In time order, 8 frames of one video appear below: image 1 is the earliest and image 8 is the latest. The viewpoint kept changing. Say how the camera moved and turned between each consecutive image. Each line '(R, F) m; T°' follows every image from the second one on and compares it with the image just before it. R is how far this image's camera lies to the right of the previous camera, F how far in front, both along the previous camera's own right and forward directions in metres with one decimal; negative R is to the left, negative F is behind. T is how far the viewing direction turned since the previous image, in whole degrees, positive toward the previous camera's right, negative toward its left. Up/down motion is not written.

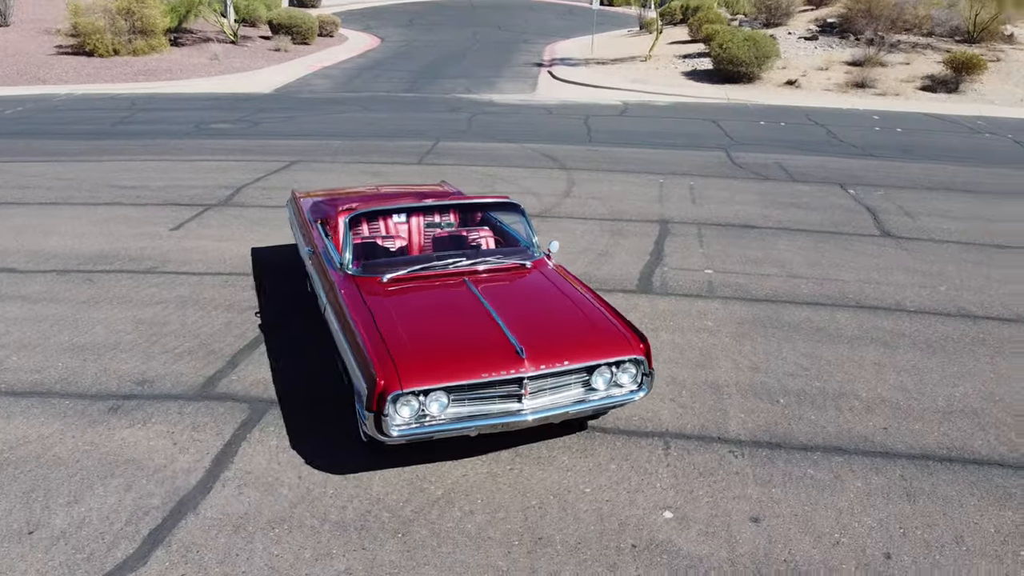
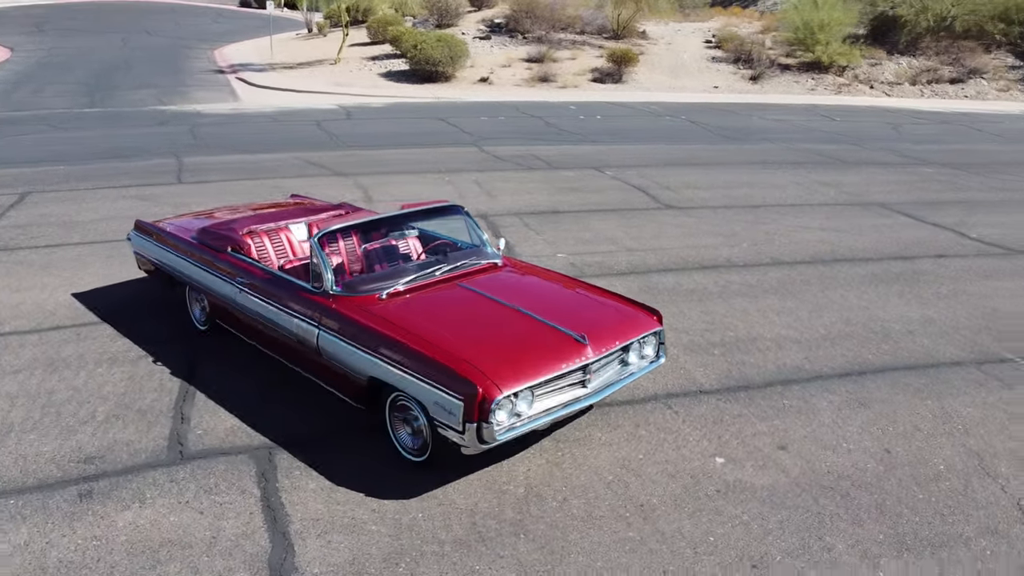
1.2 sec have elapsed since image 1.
(-2.2, +0.3) m; +23°
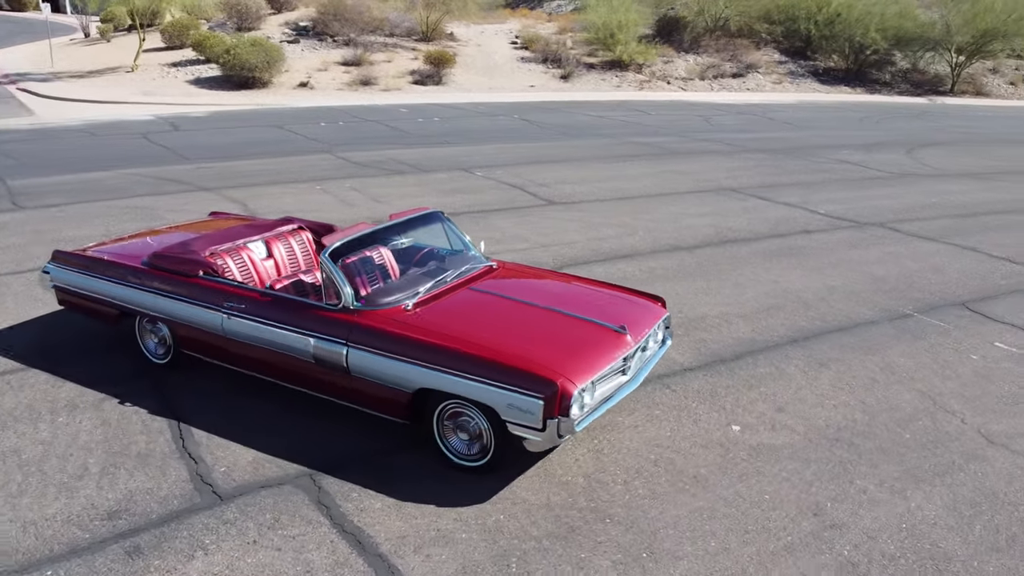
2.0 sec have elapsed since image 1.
(-1.5, 0.0) m; +14°
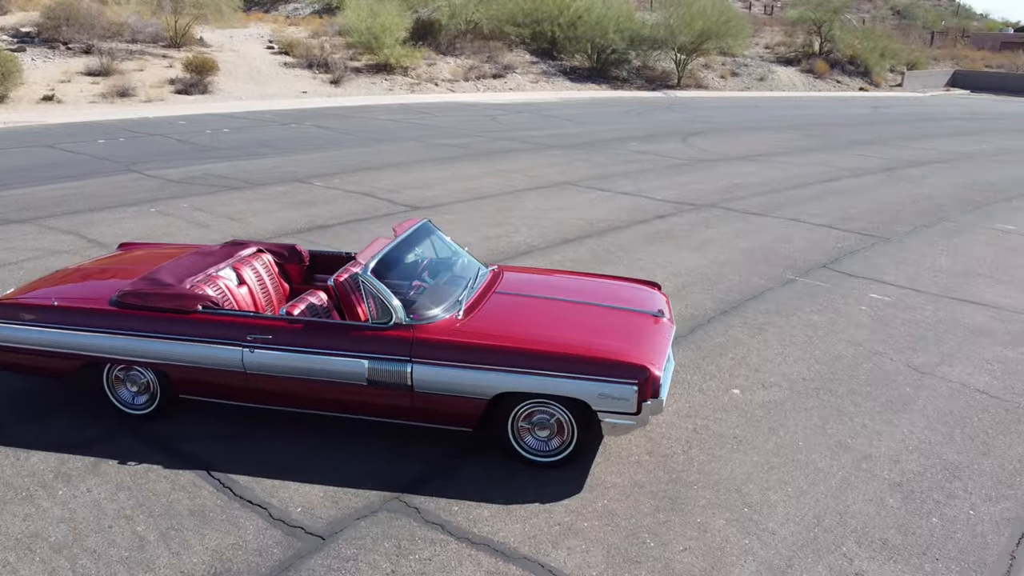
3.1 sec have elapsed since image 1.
(-1.9, +0.1) m; +18°
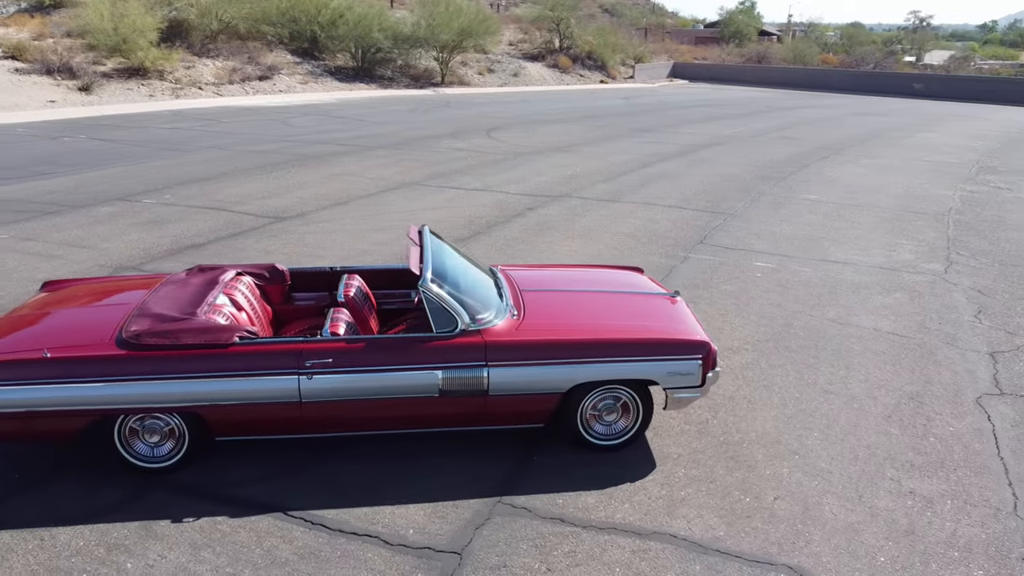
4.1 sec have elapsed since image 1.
(-1.9, +0.2) m; +18°
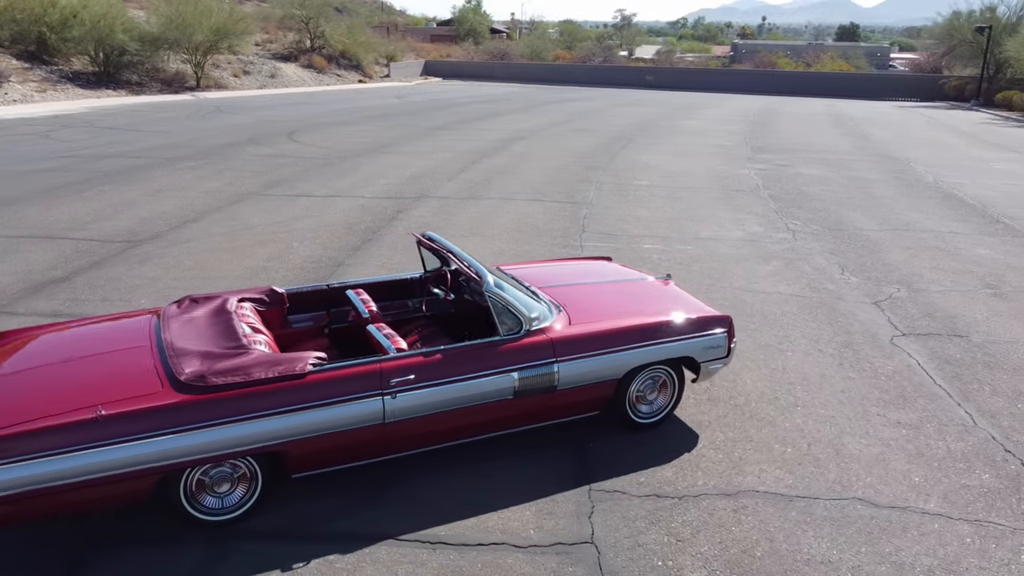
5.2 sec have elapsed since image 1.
(-1.9, +0.2) m; +17°
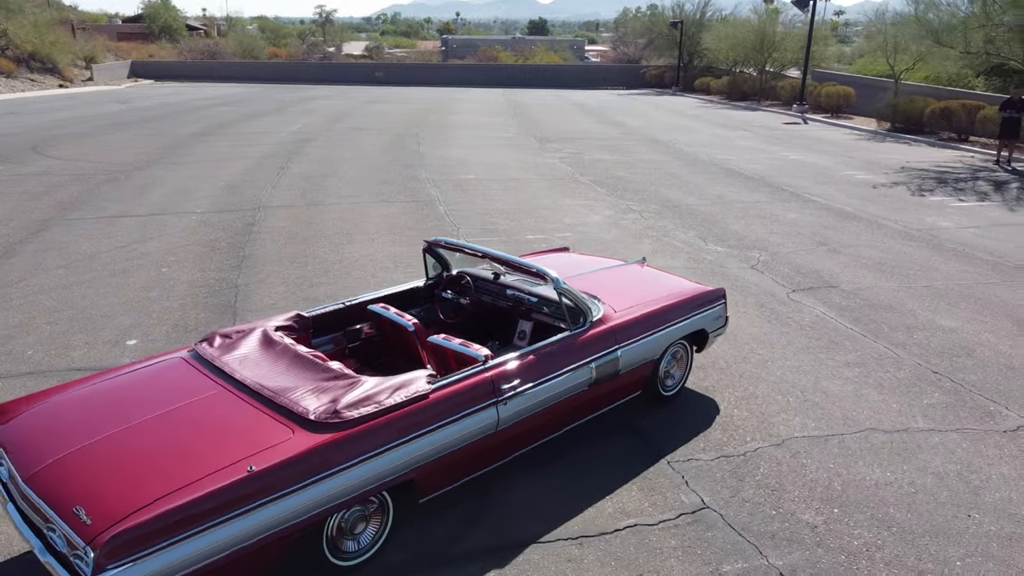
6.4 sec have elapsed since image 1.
(-2.1, +0.3) m; +19°
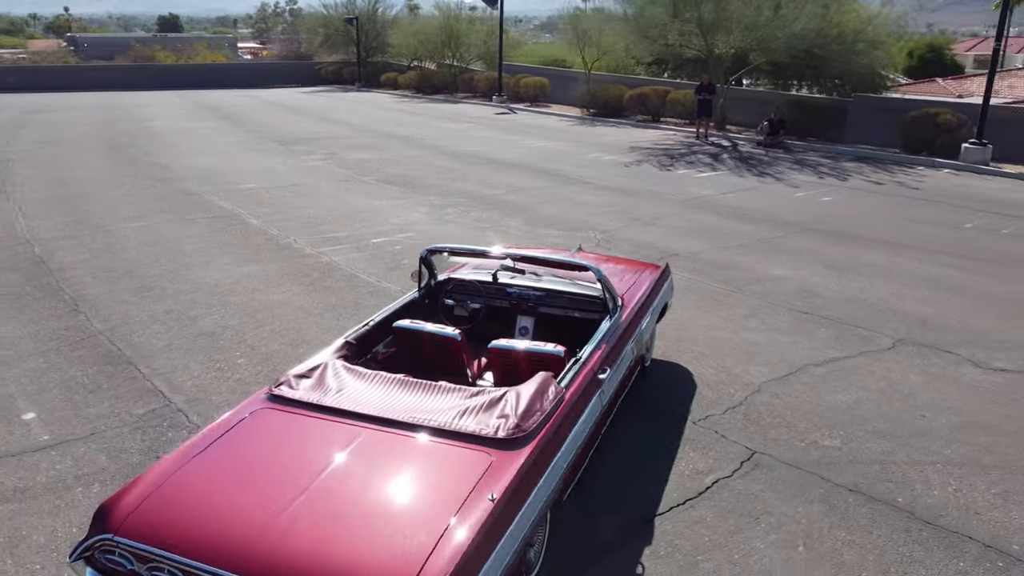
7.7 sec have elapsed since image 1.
(-2.4, +0.4) m; +23°
